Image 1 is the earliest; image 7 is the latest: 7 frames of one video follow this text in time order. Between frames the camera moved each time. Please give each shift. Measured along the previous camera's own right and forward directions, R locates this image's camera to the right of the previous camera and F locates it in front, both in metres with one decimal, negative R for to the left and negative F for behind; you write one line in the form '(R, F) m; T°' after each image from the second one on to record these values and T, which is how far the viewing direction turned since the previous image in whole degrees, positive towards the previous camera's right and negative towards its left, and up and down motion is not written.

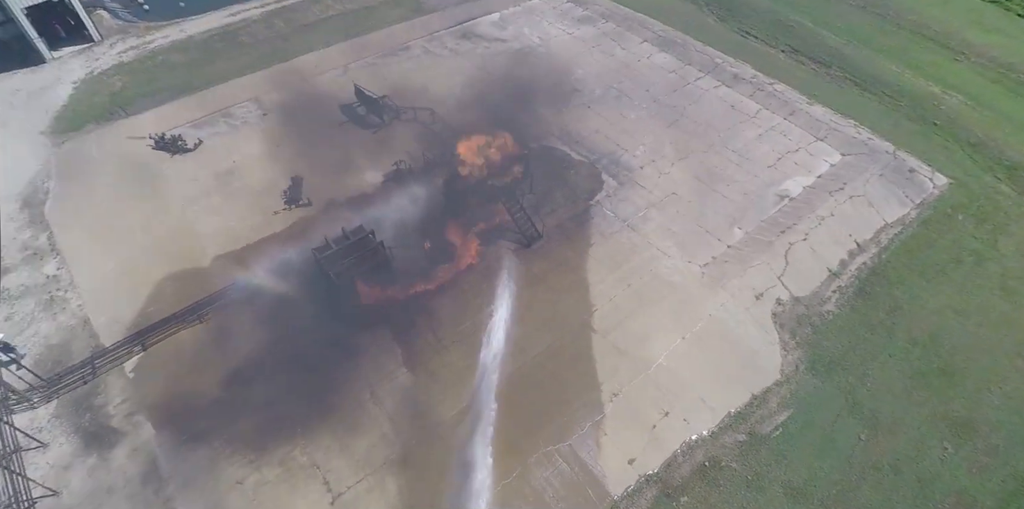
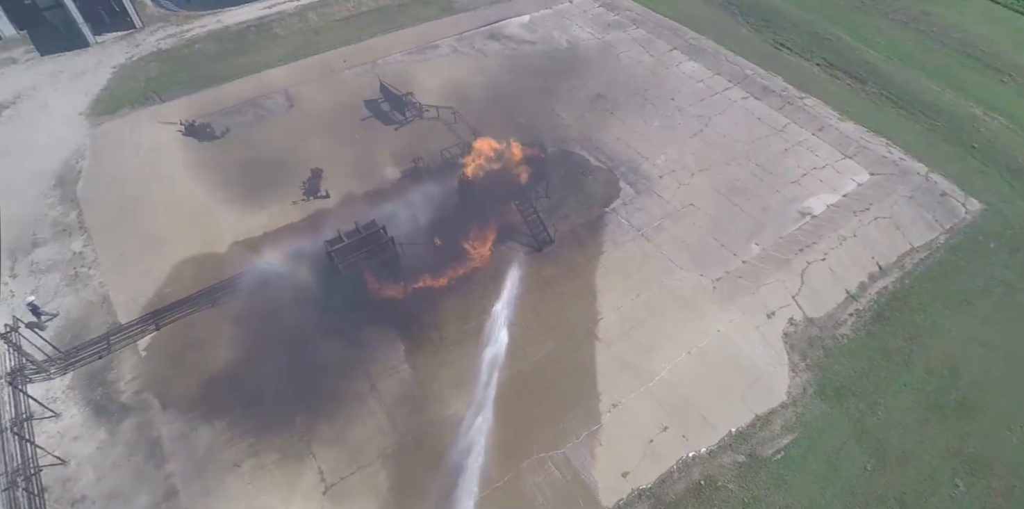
(+0.8, +0.1) m; -3°
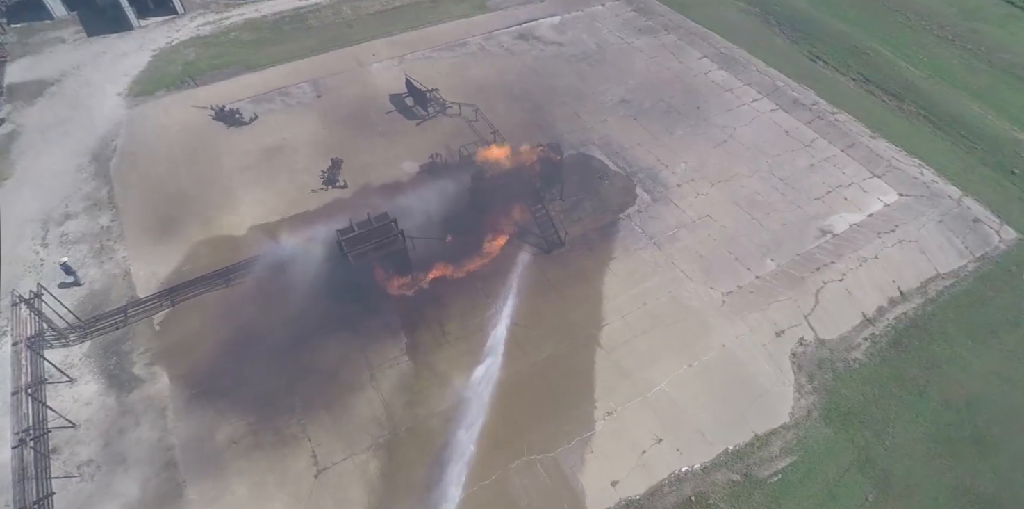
(+0.9, 0.0) m; -3°
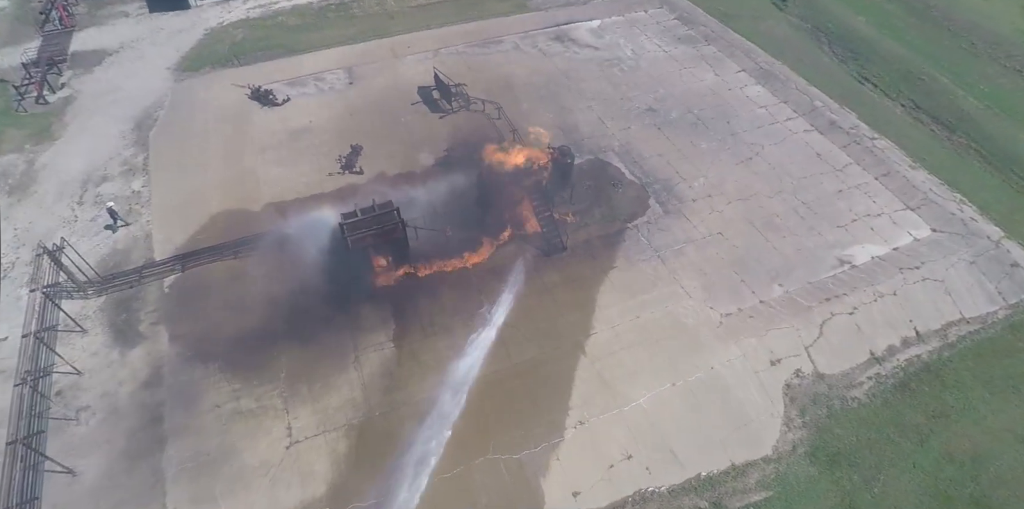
(+2.1, +0.1) m; -5°
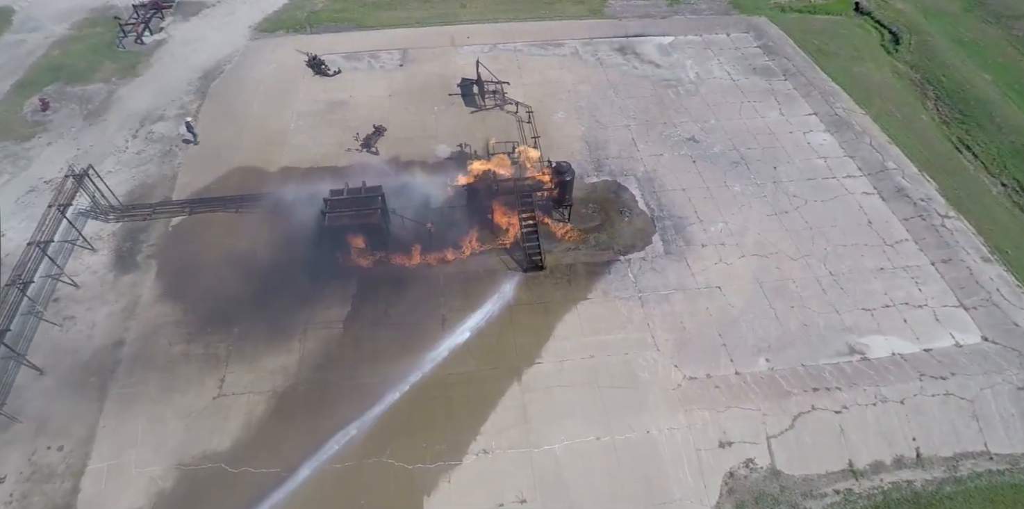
(+5.1, +1.4) m; -11°
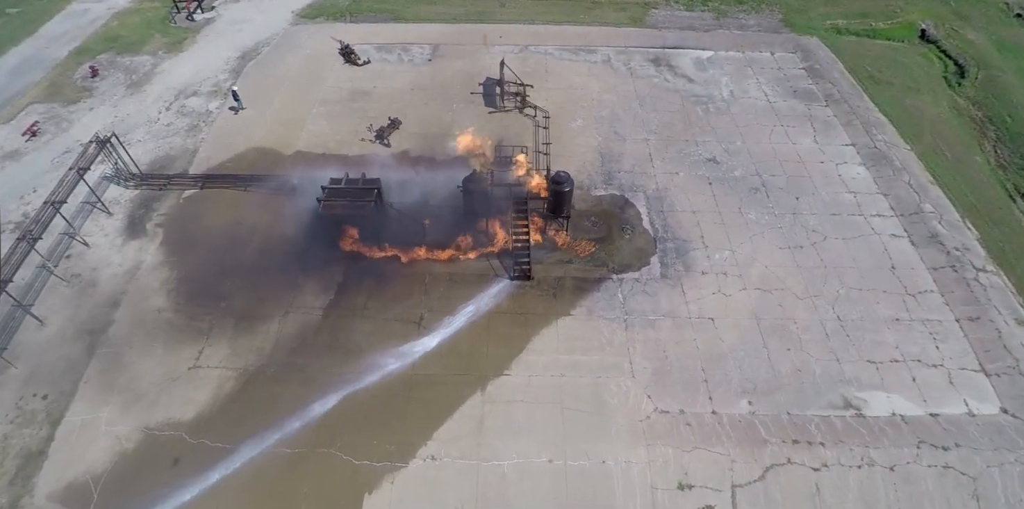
(+2.5, +0.7) m; -5°
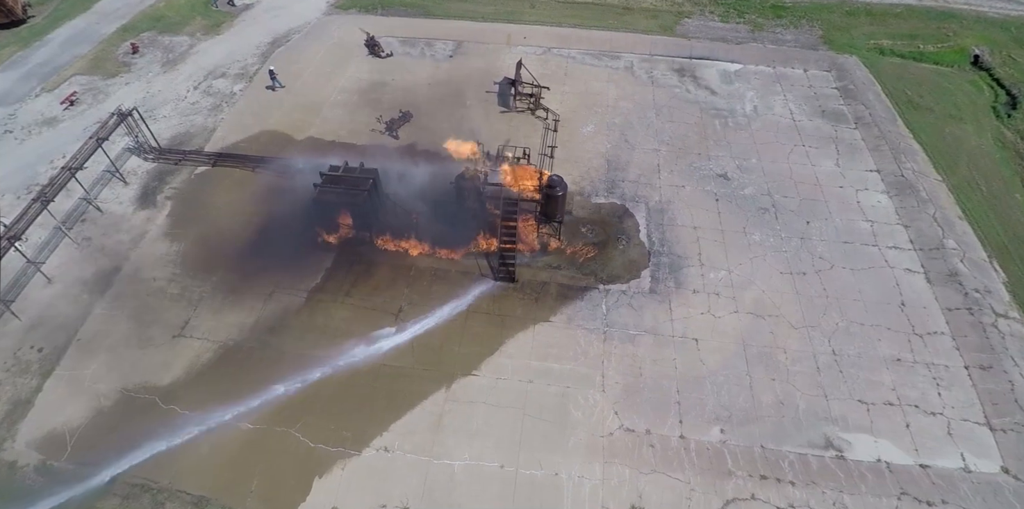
(+2.3, +0.5) m; -5°
